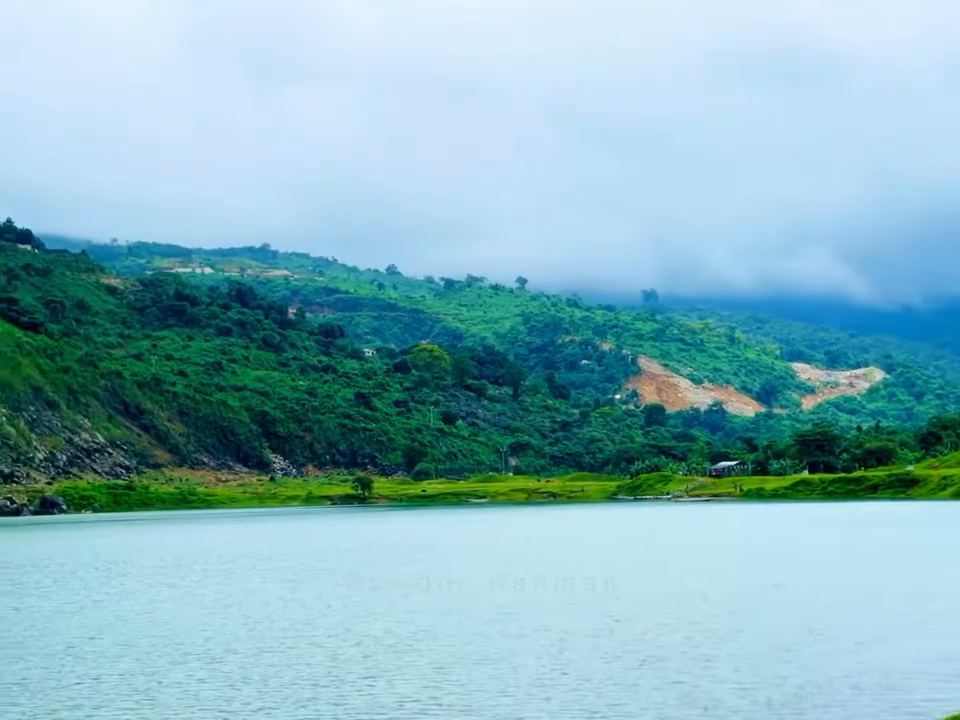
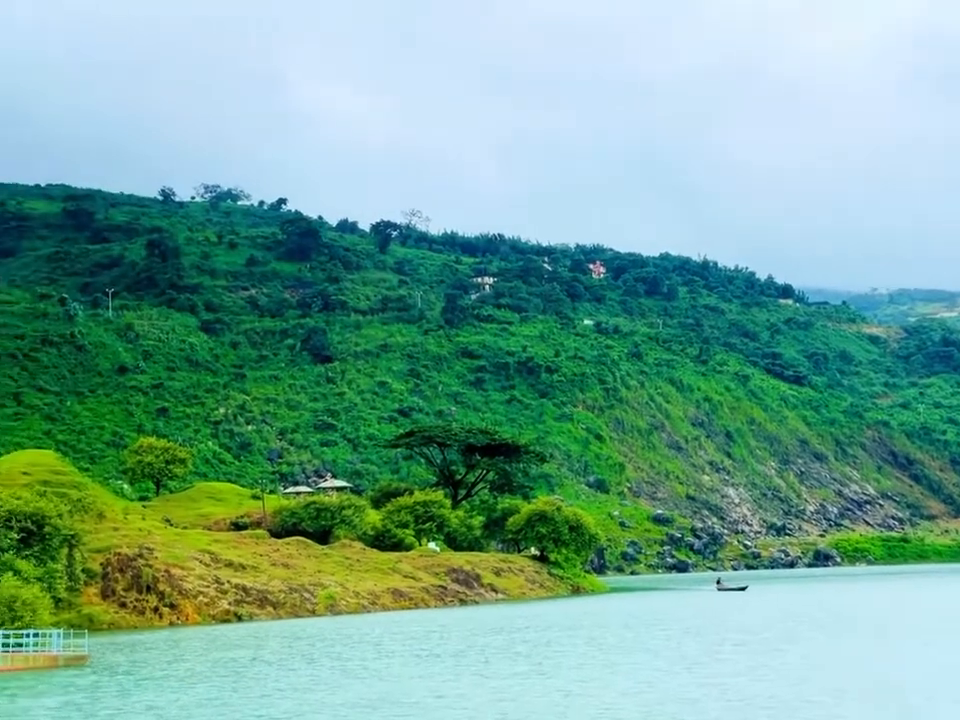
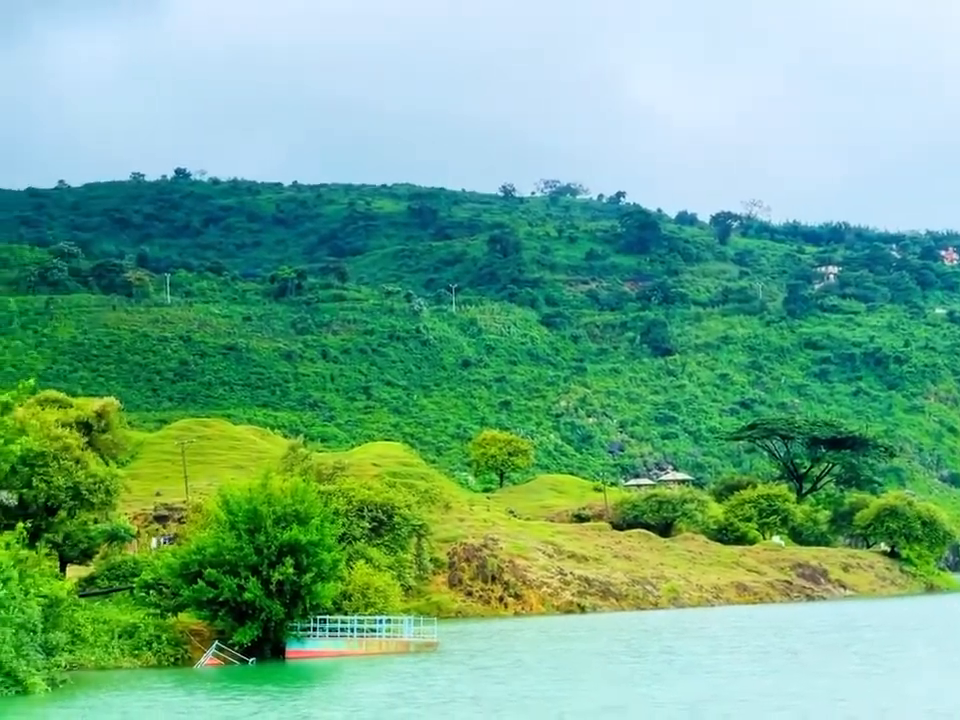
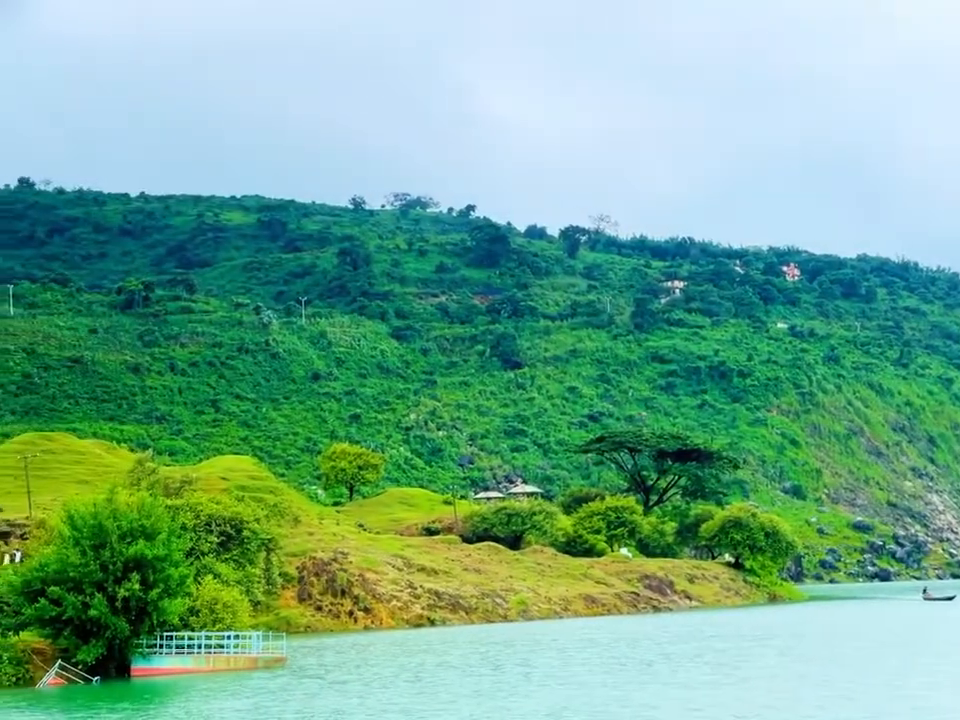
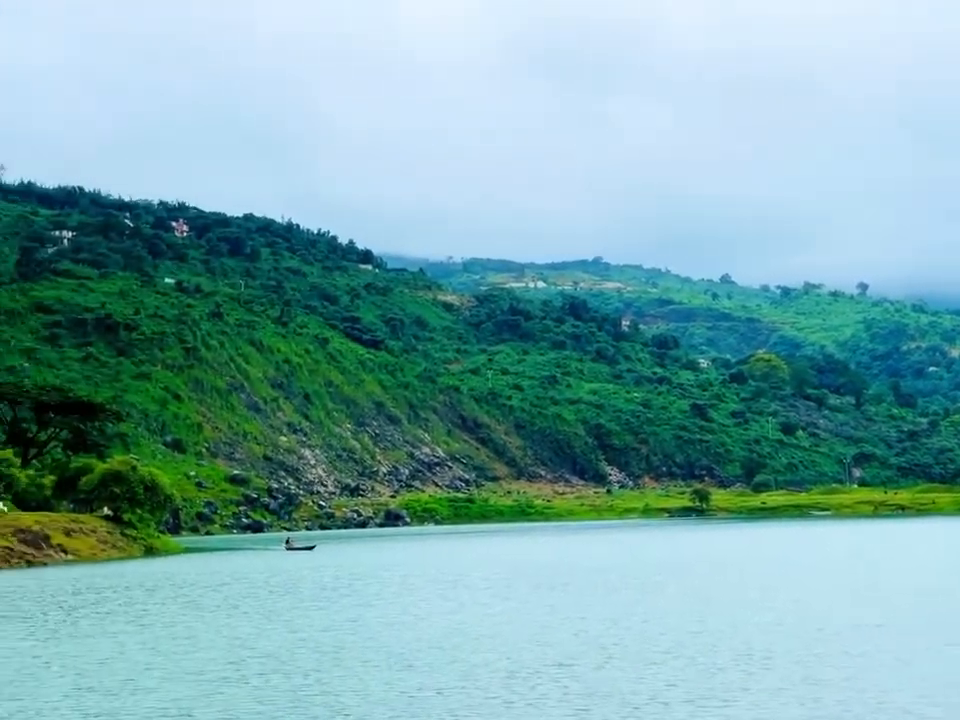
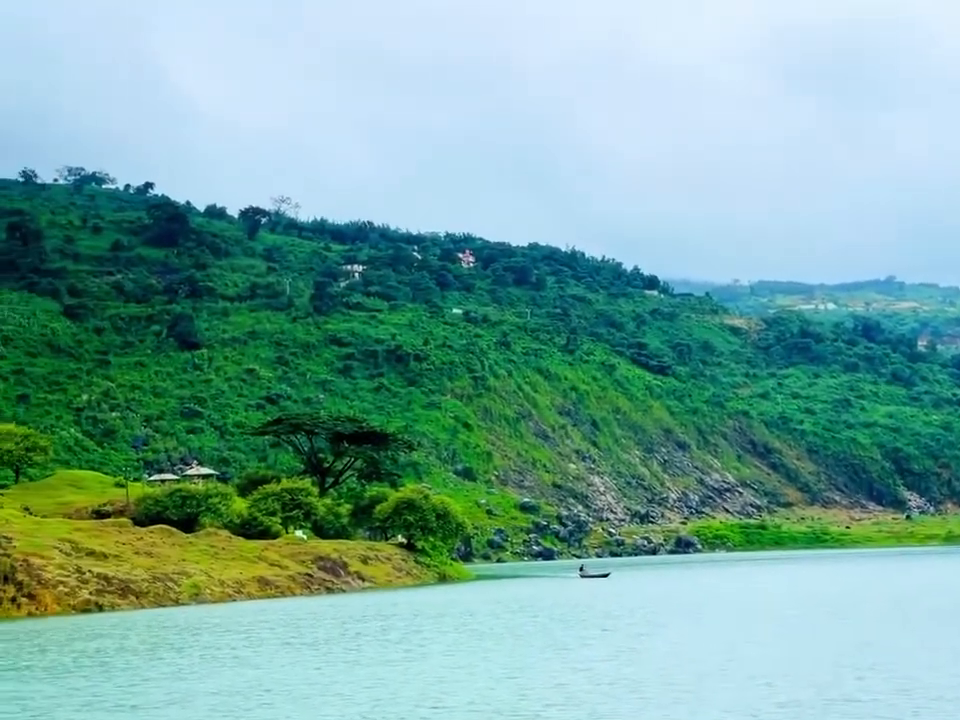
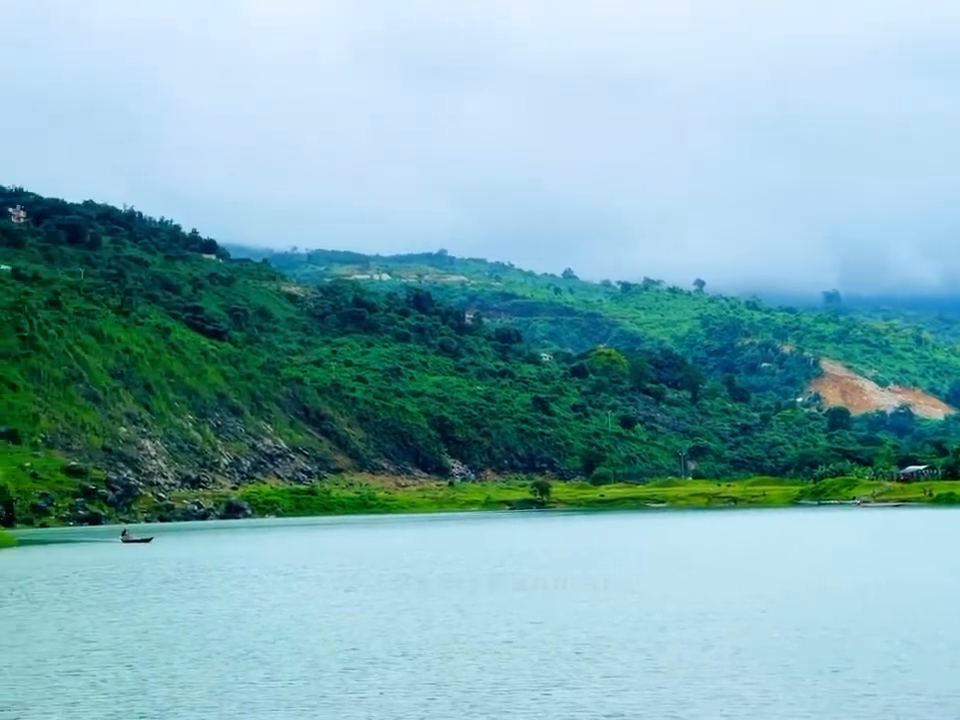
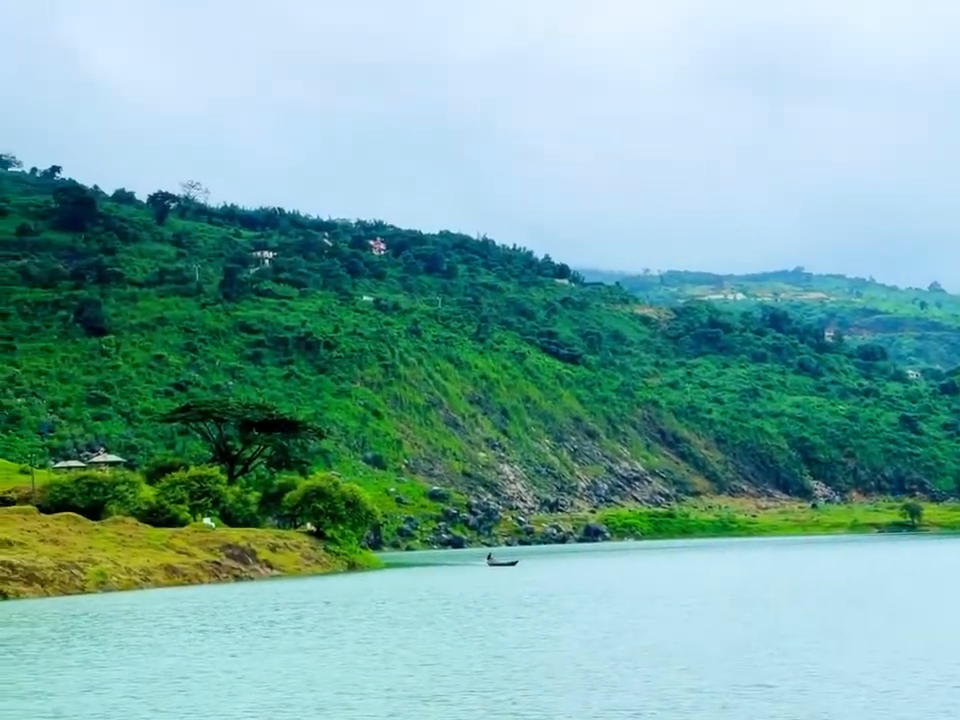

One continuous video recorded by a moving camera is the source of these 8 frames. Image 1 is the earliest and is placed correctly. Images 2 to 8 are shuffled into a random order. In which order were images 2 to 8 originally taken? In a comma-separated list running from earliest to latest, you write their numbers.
7, 5, 8, 6, 2, 4, 3
